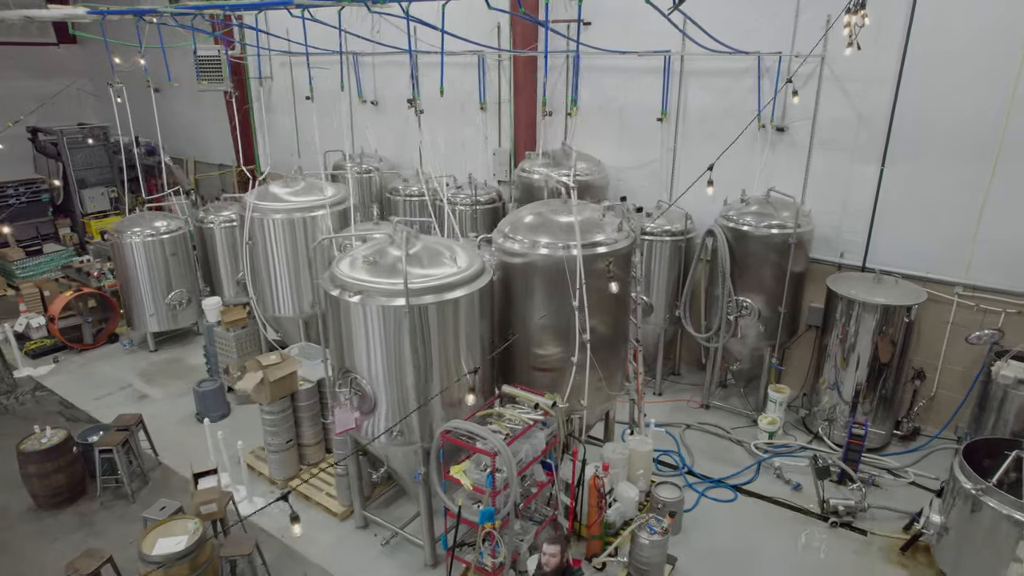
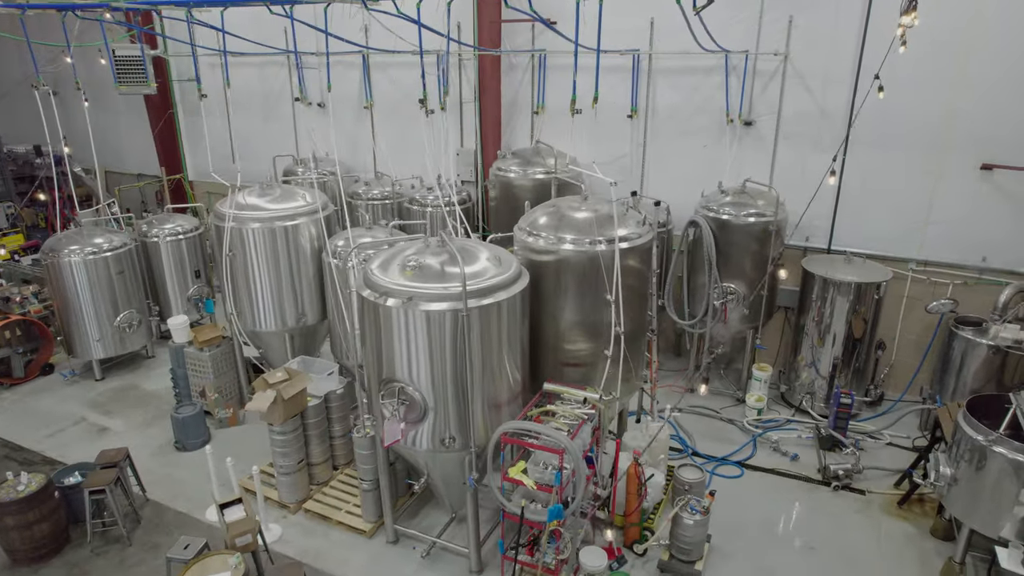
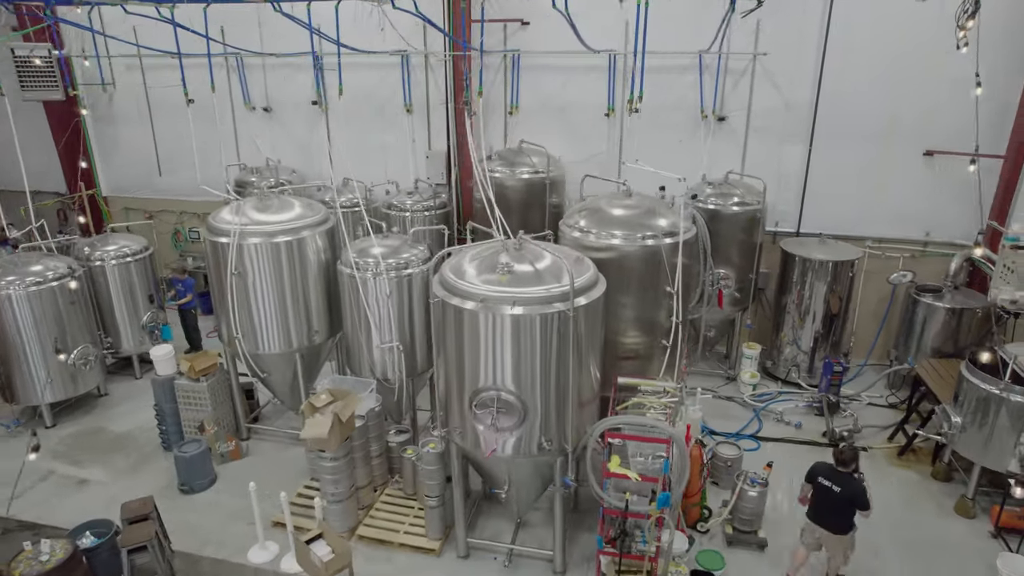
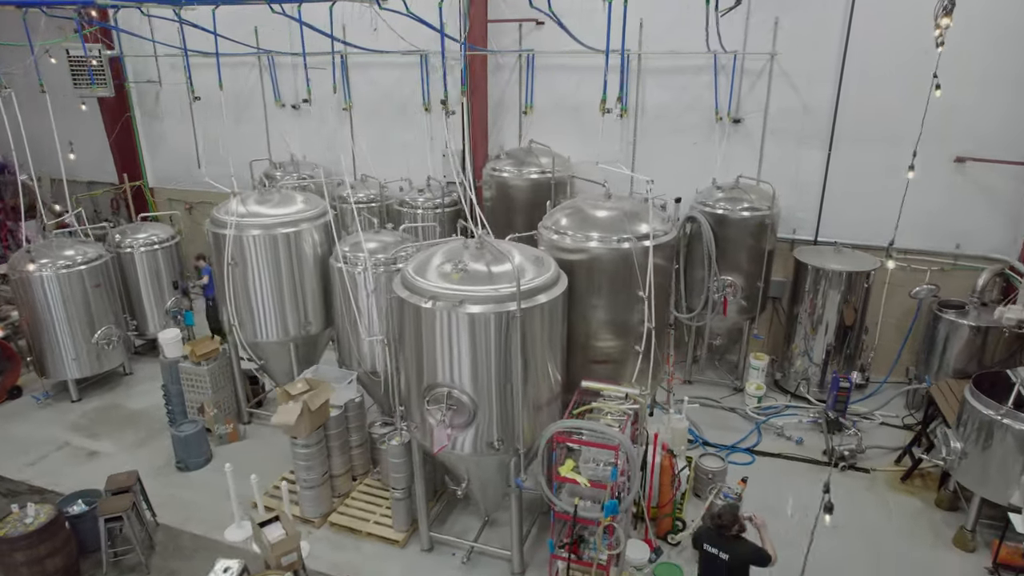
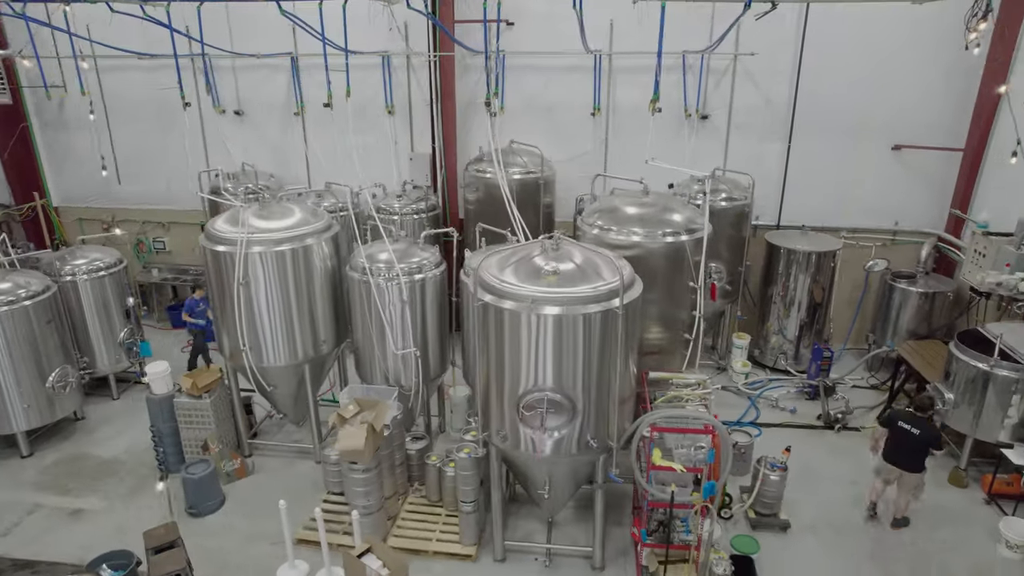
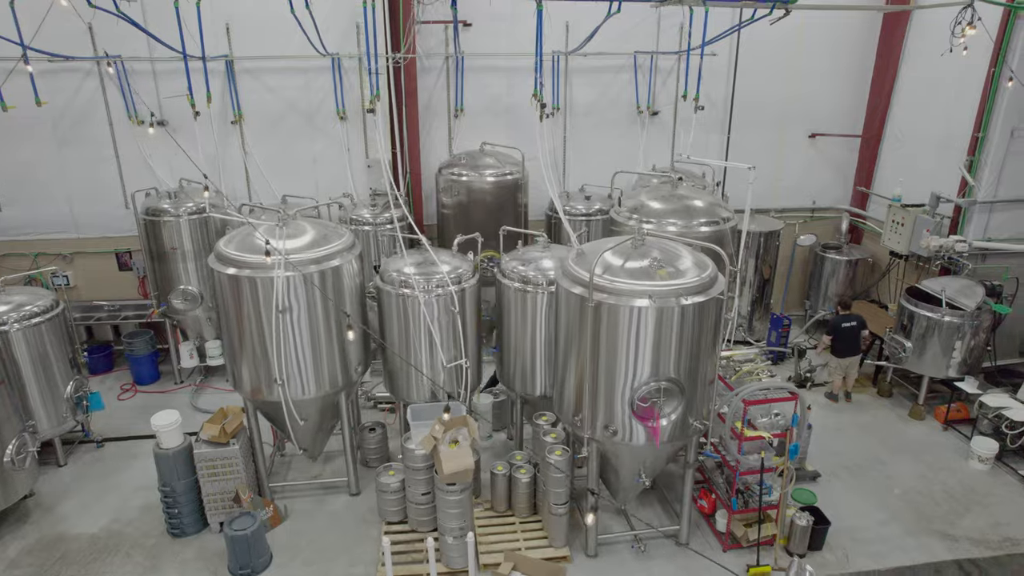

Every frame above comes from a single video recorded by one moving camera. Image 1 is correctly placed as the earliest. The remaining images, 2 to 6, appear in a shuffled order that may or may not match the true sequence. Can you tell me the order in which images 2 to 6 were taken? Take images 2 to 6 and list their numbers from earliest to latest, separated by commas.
2, 4, 3, 5, 6
